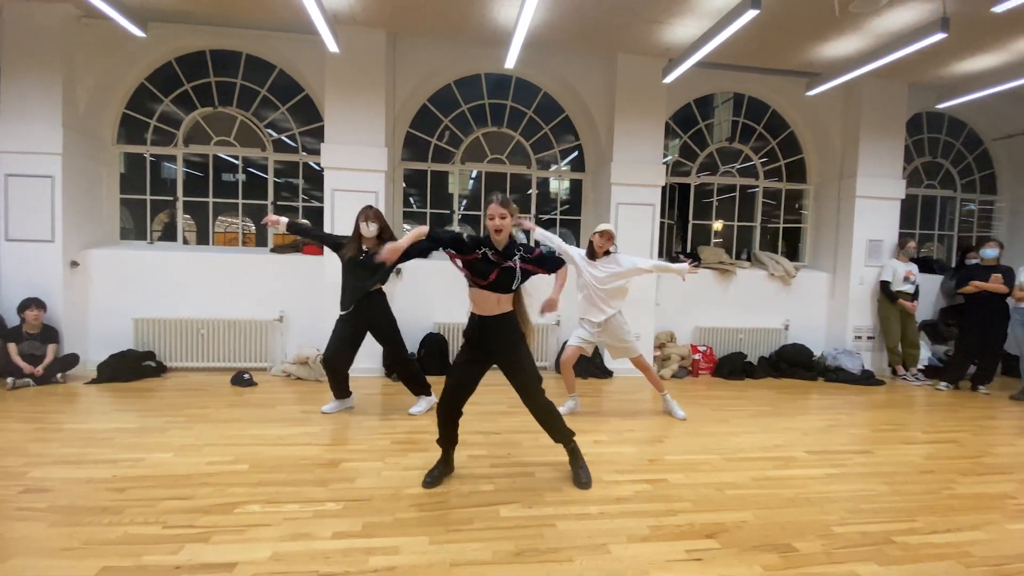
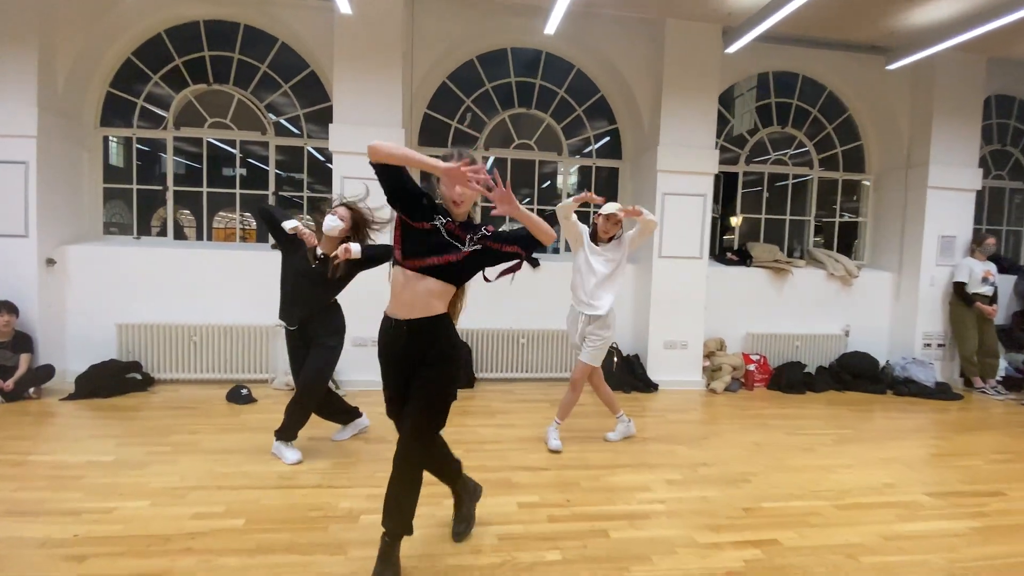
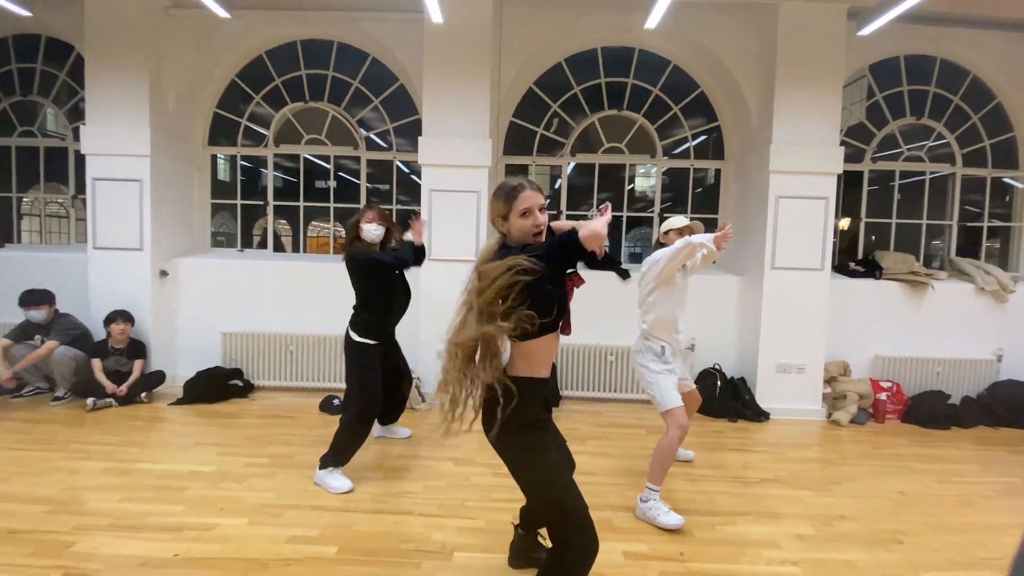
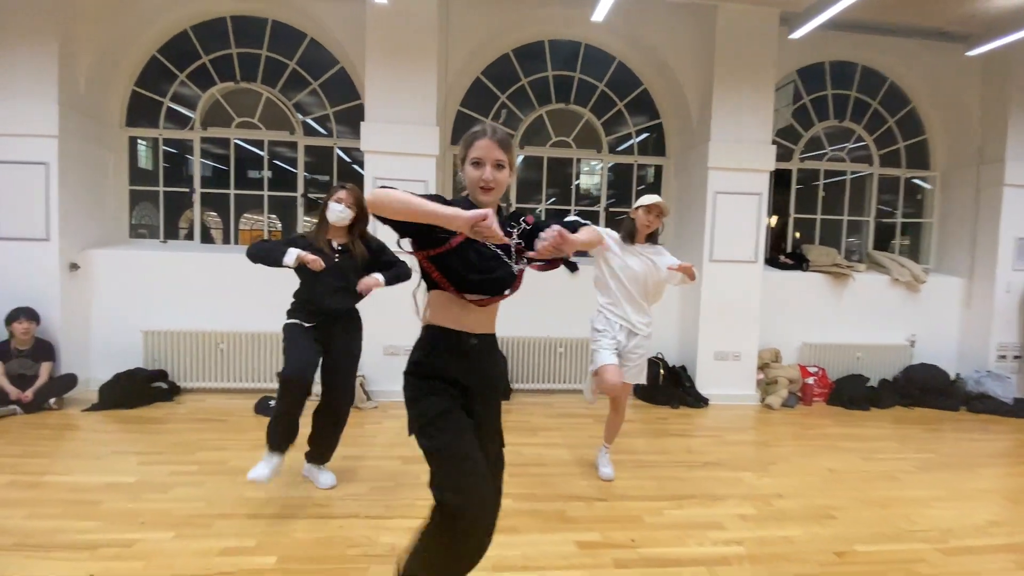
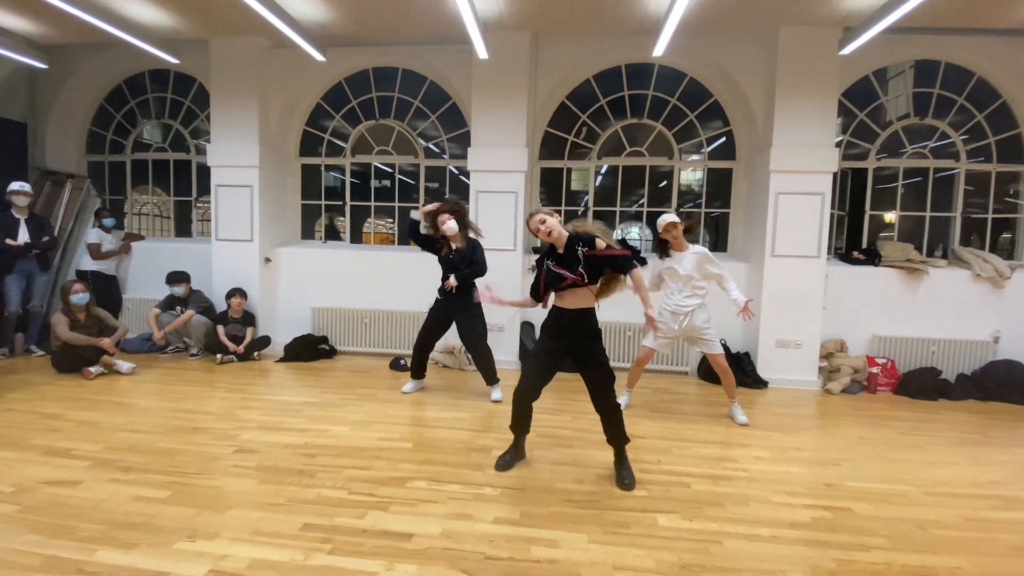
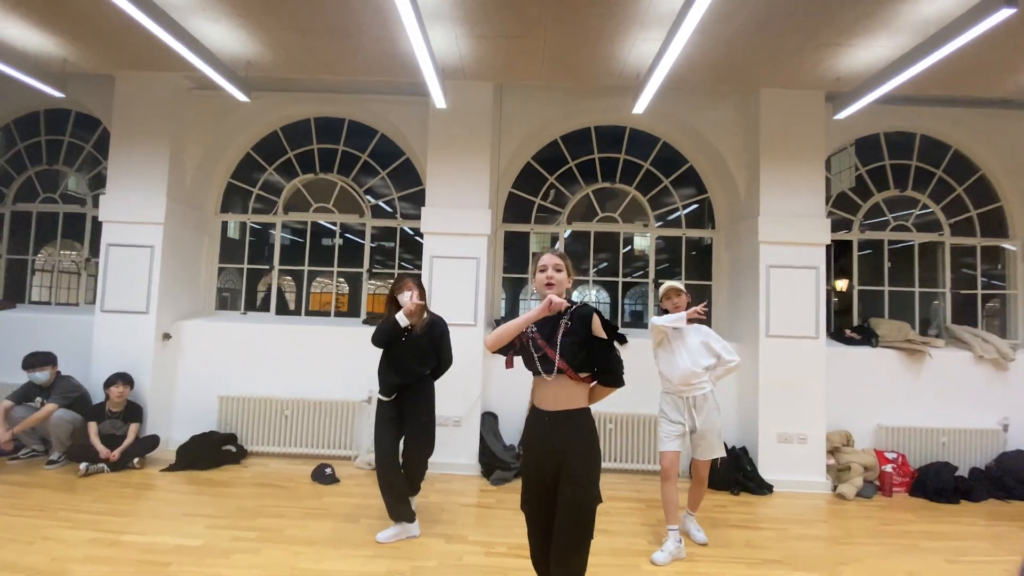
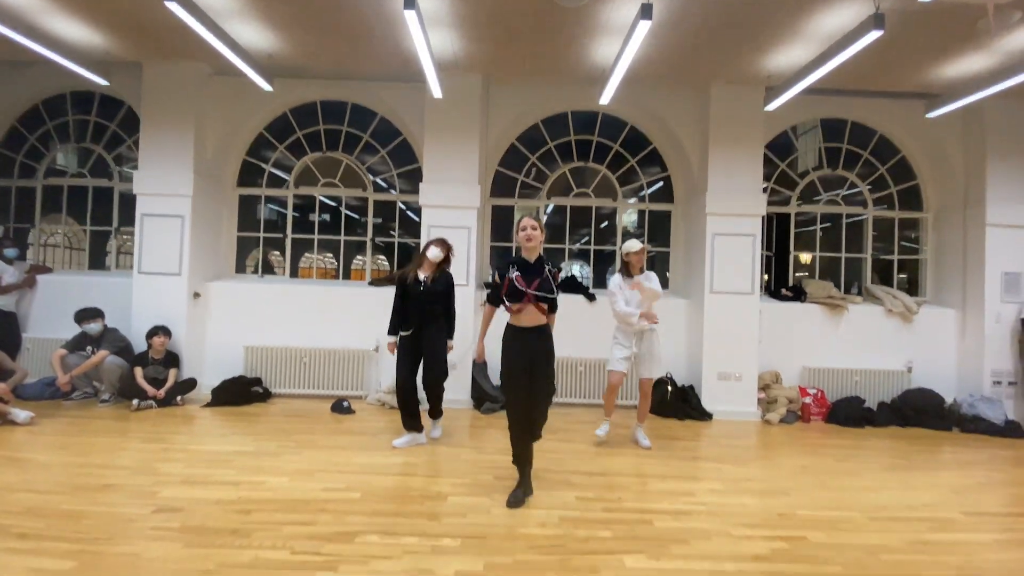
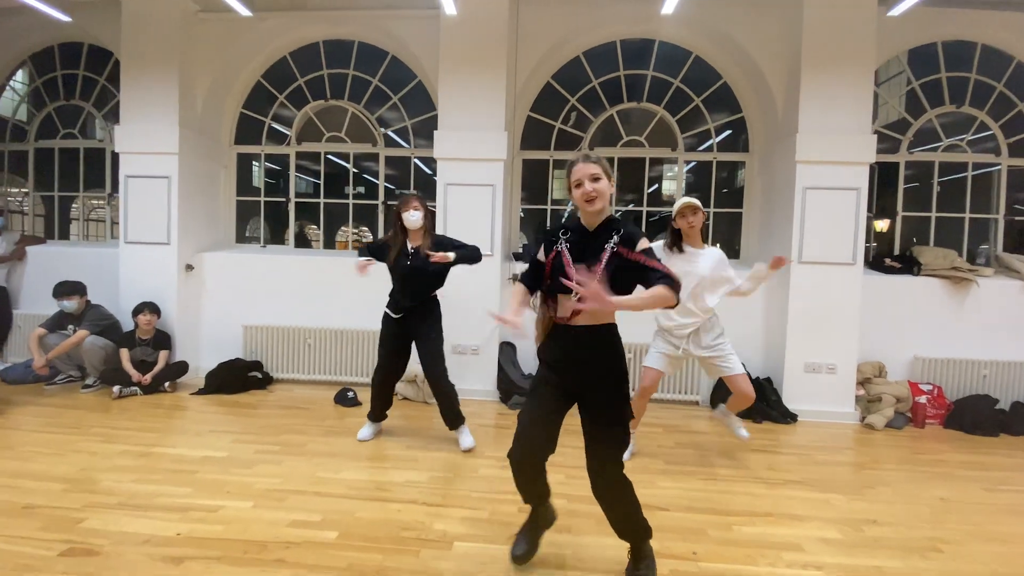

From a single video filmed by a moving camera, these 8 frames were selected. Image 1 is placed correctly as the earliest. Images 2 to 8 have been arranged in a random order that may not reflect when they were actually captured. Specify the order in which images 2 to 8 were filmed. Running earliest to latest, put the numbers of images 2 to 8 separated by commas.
2, 4, 3, 5, 8, 6, 7
